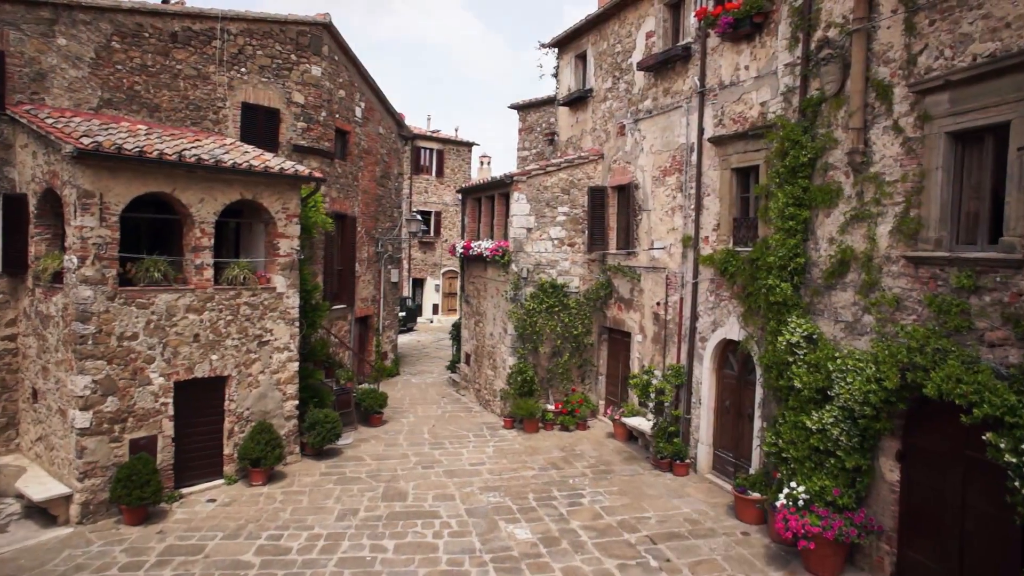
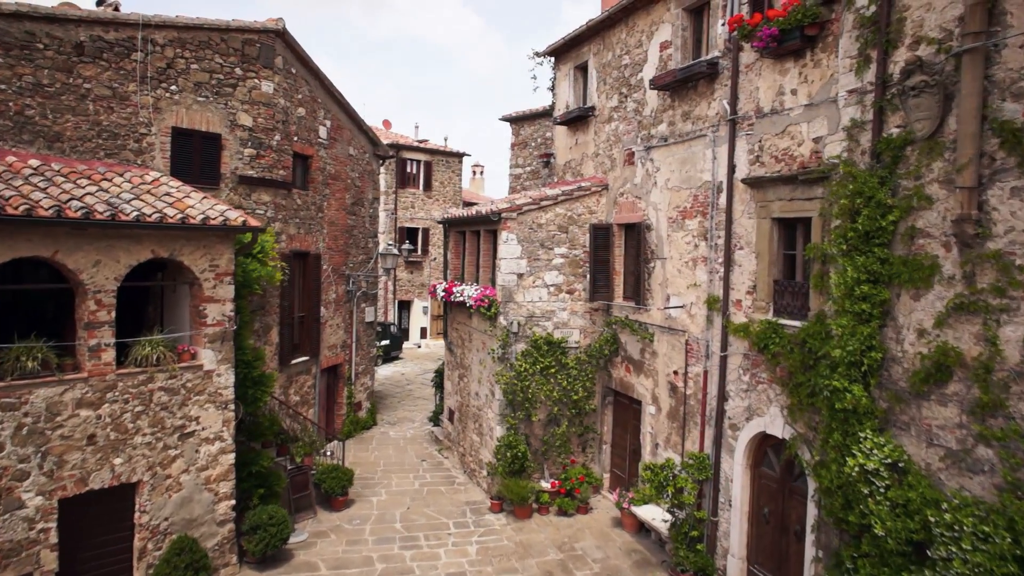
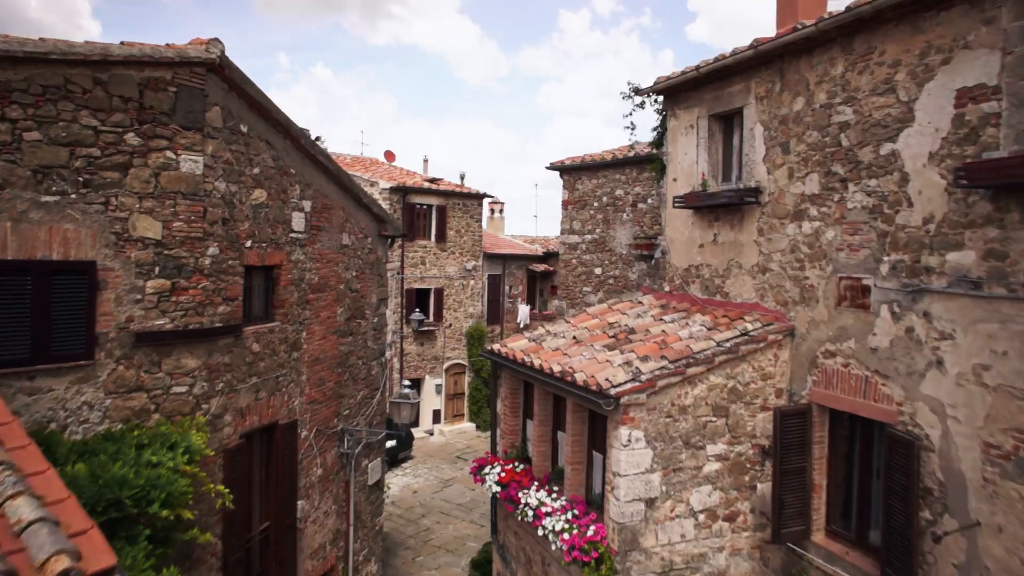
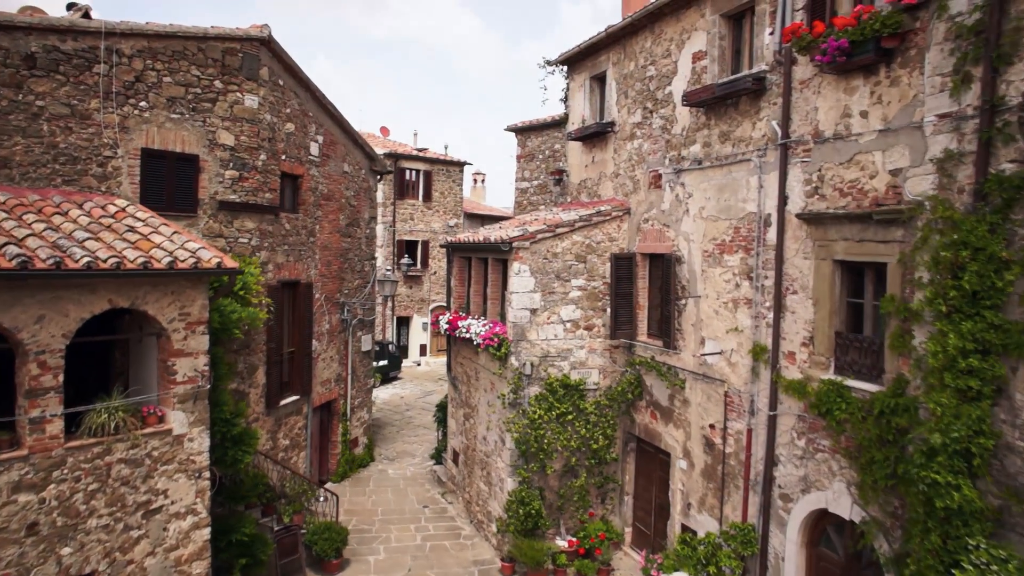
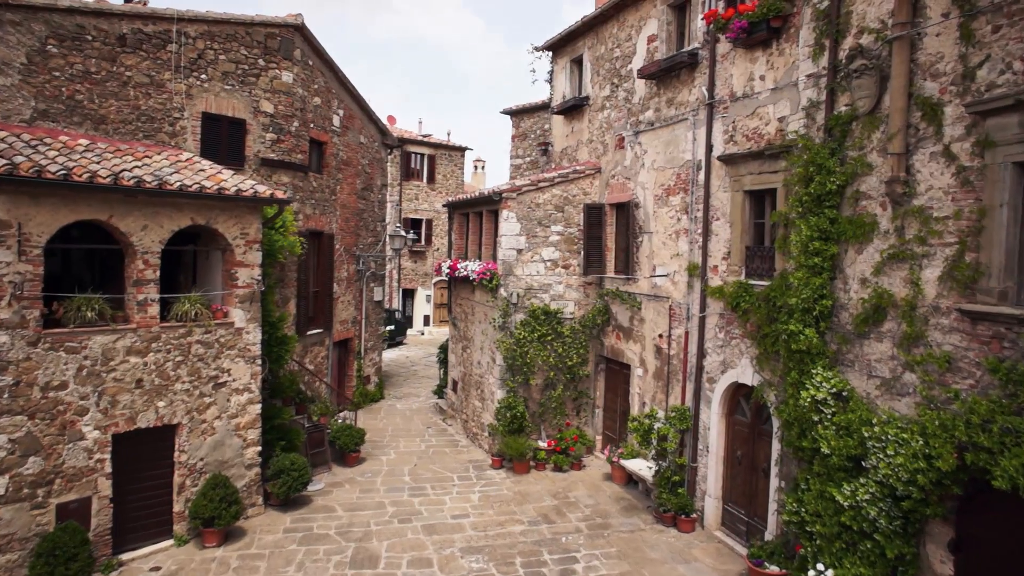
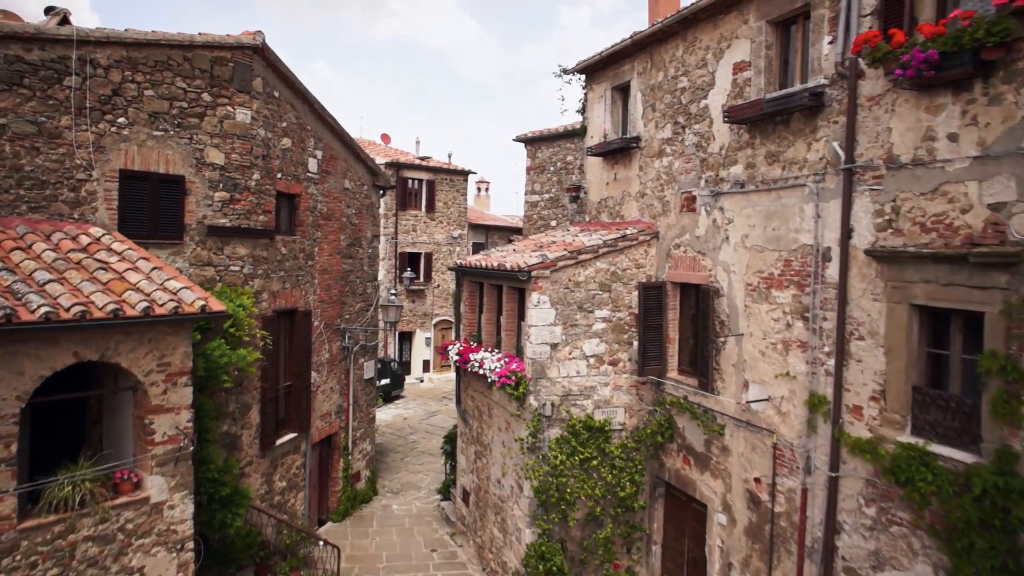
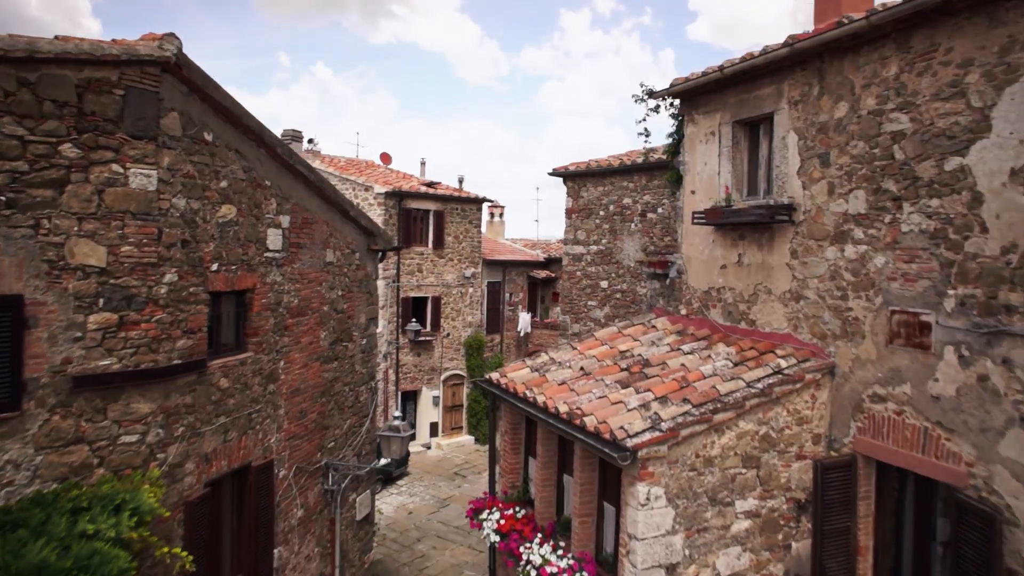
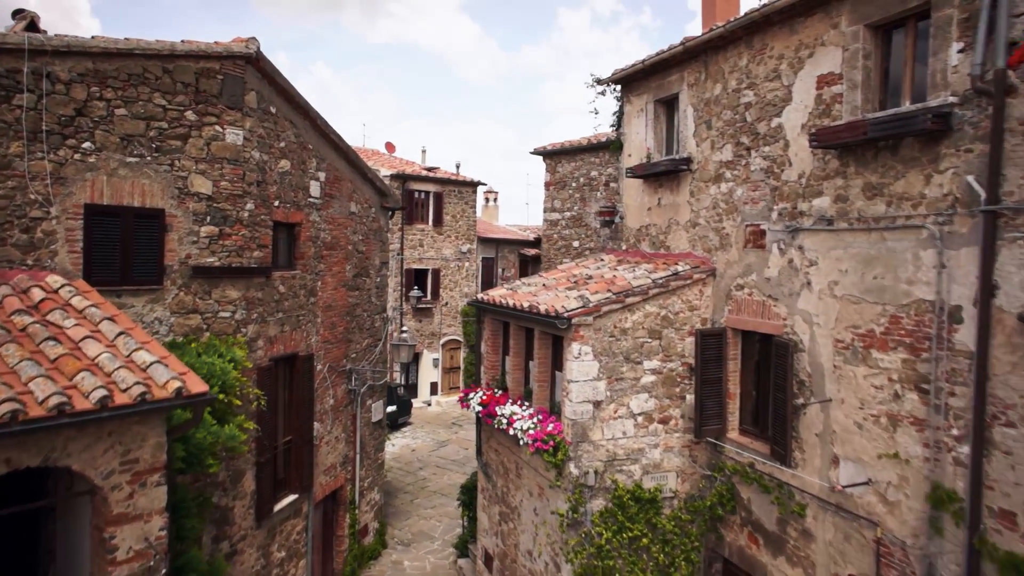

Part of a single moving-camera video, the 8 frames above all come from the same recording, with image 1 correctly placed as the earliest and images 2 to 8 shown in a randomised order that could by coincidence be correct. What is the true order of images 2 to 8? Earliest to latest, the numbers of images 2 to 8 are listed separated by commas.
5, 2, 4, 6, 8, 3, 7
